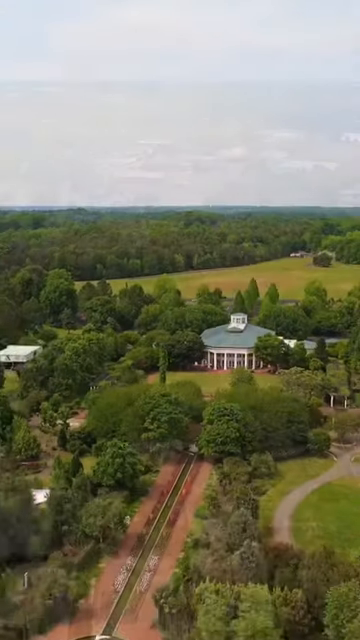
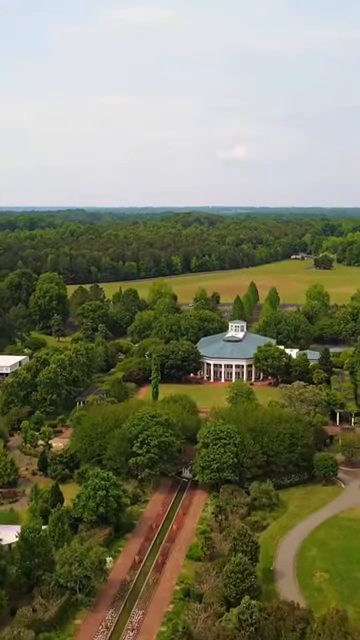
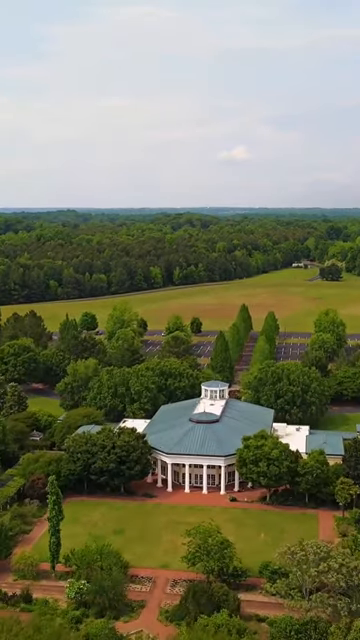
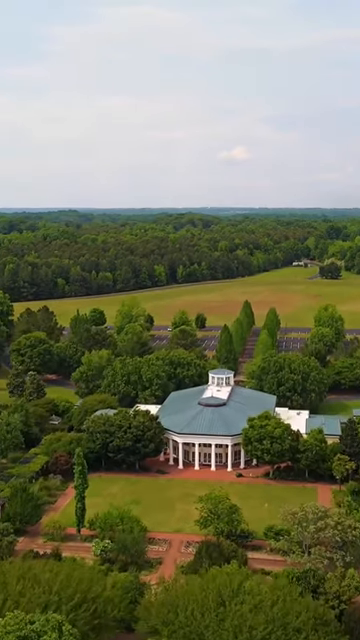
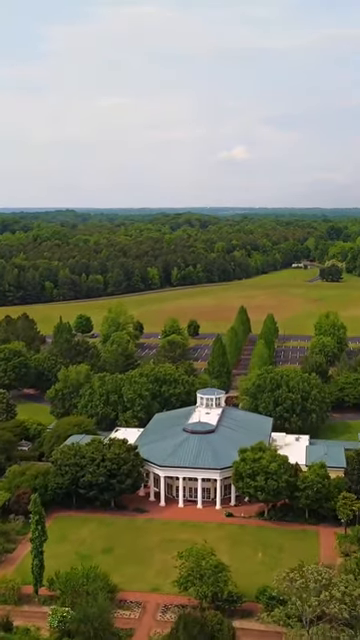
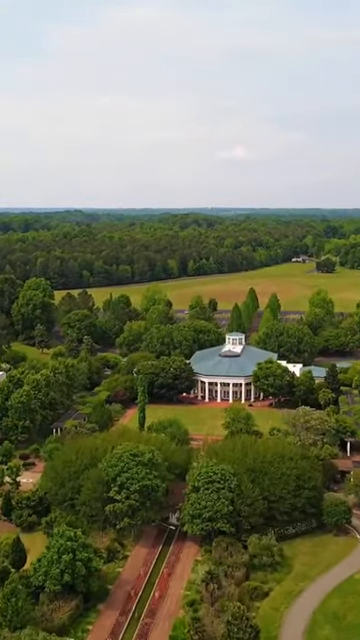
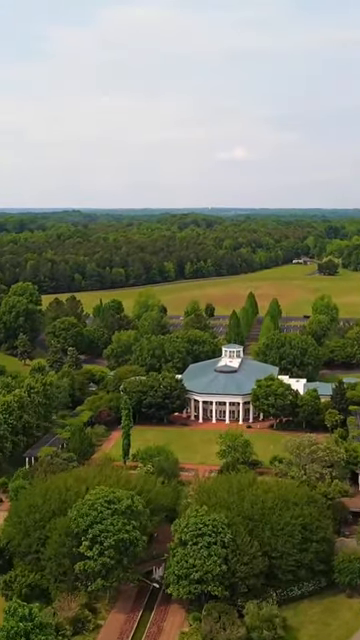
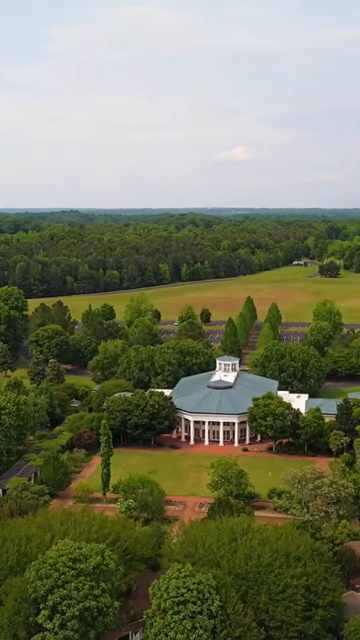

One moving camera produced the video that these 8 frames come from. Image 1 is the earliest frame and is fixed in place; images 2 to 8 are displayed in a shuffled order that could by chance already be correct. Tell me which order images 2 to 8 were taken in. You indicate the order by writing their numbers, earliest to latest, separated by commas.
2, 6, 7, 8, 4, 3, 5
